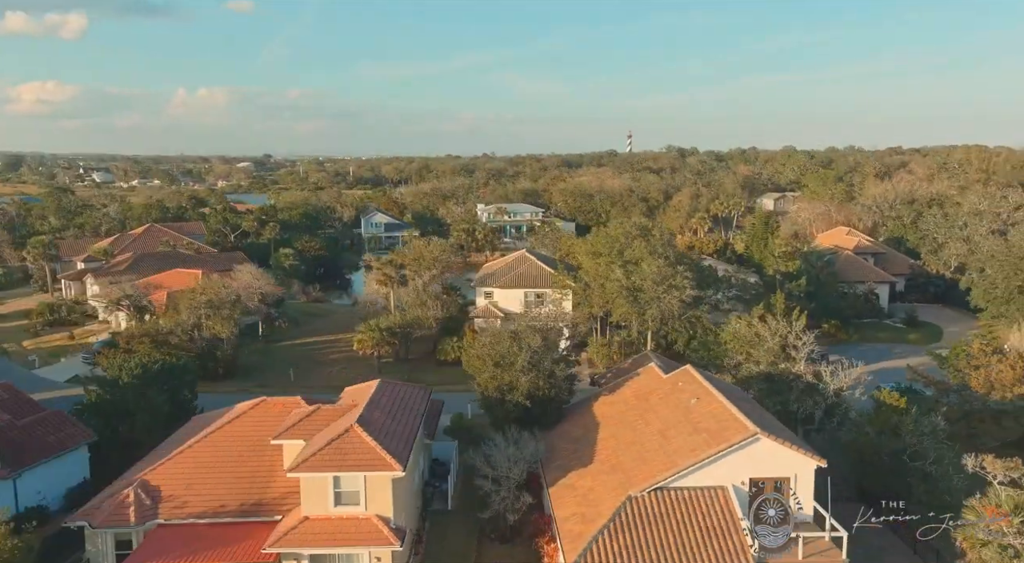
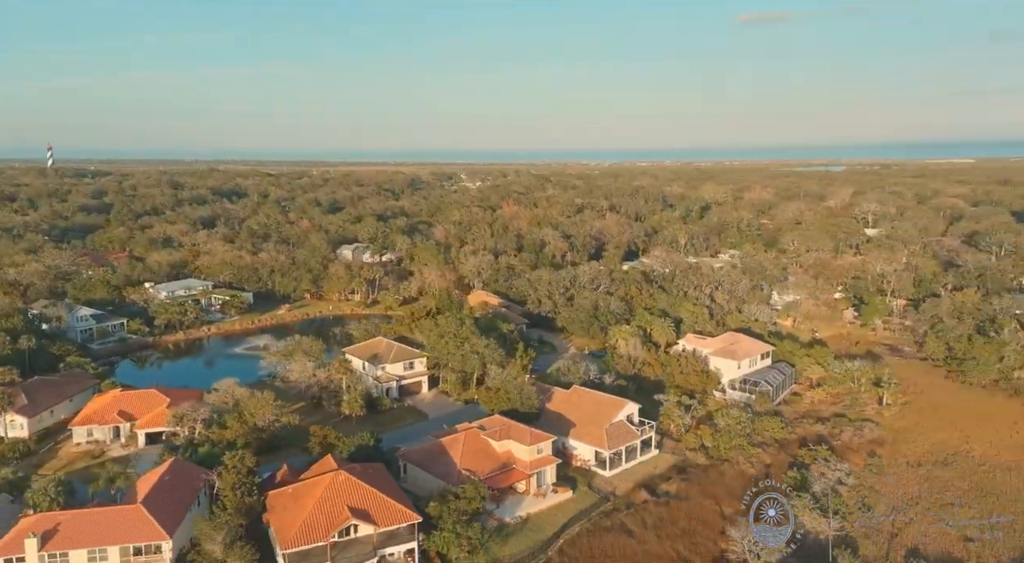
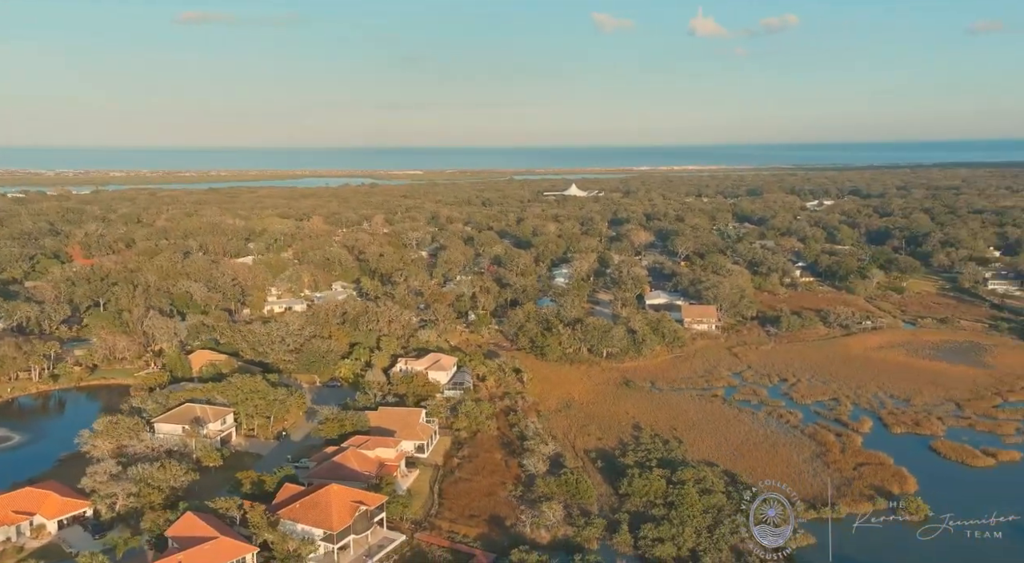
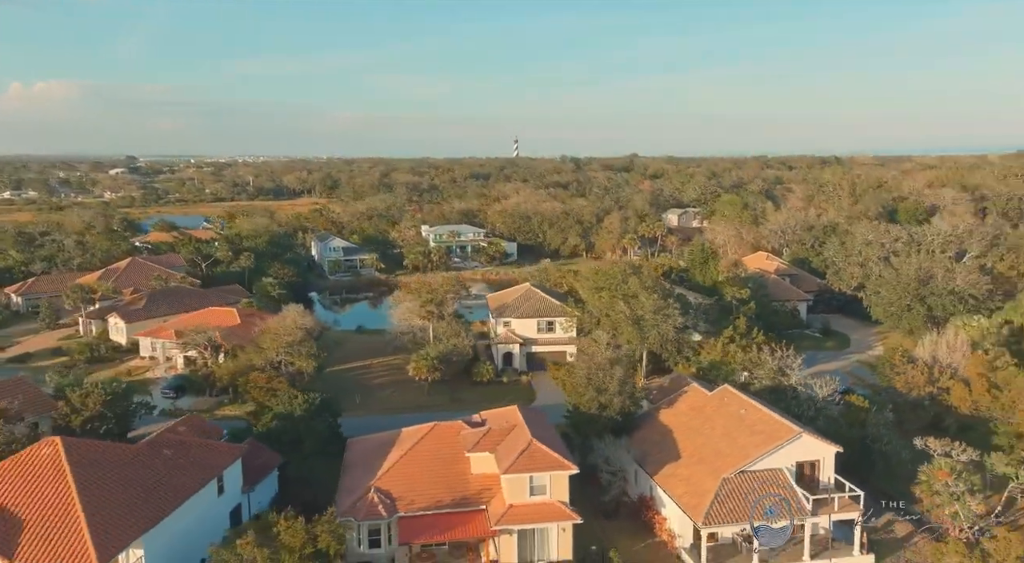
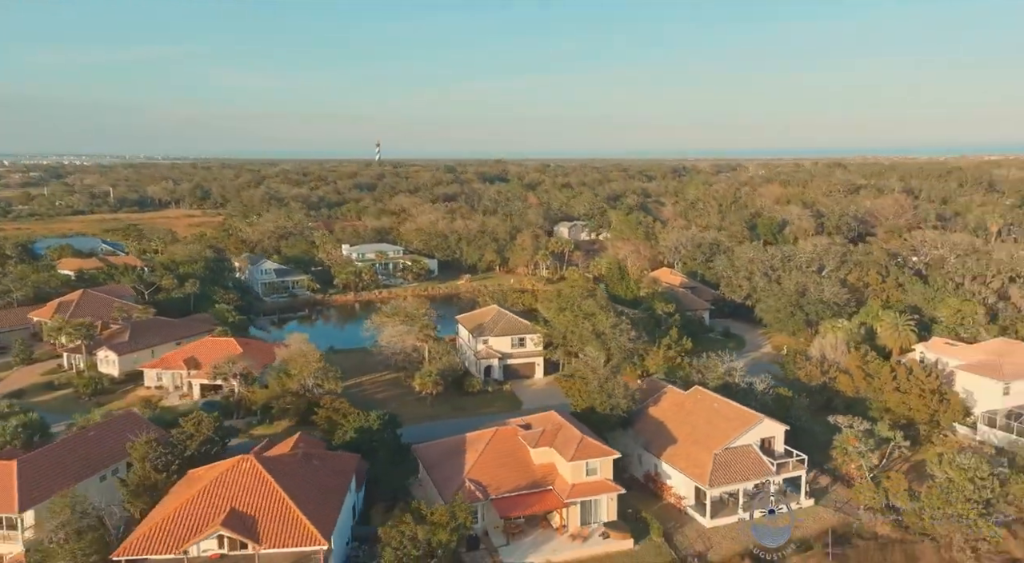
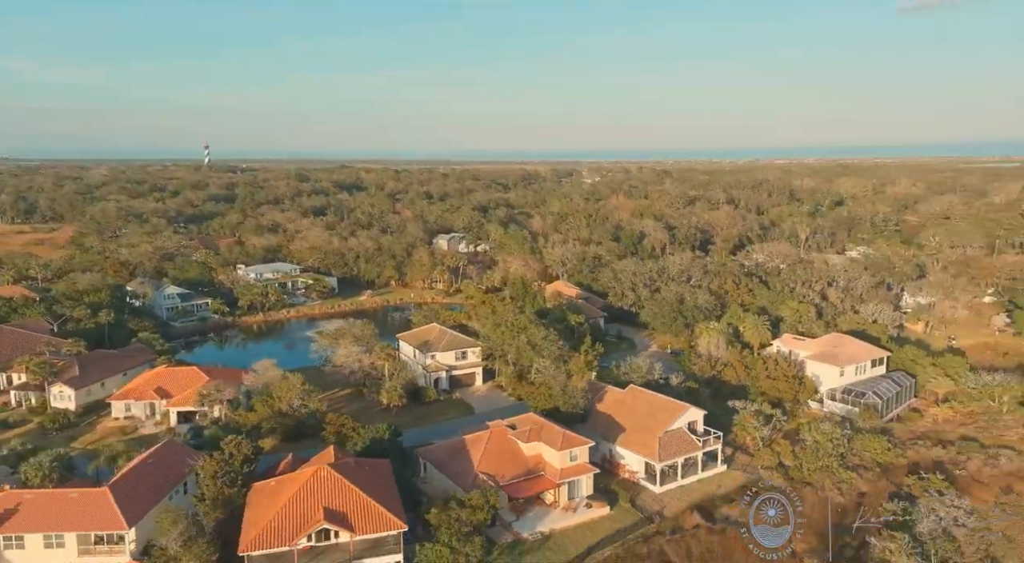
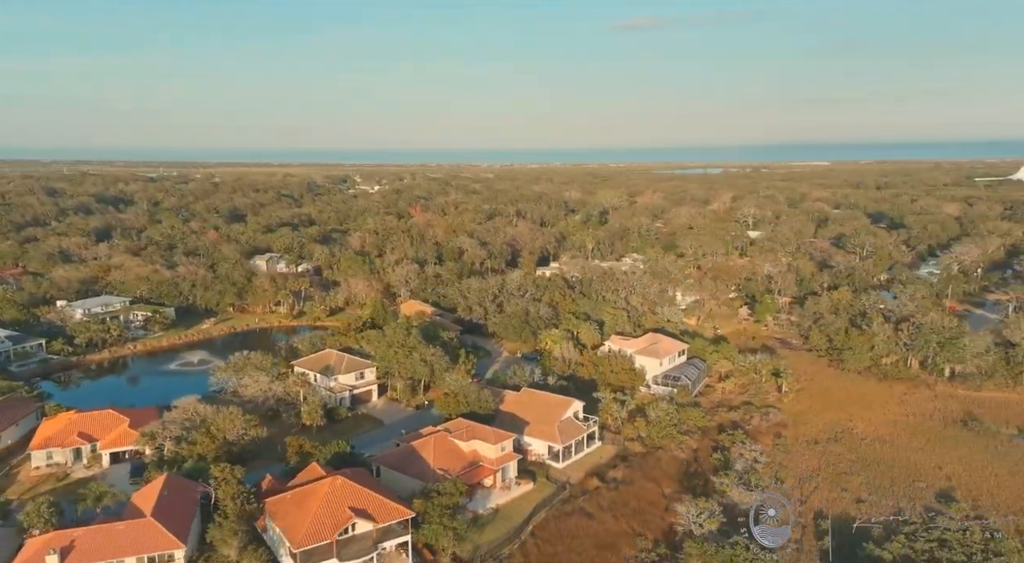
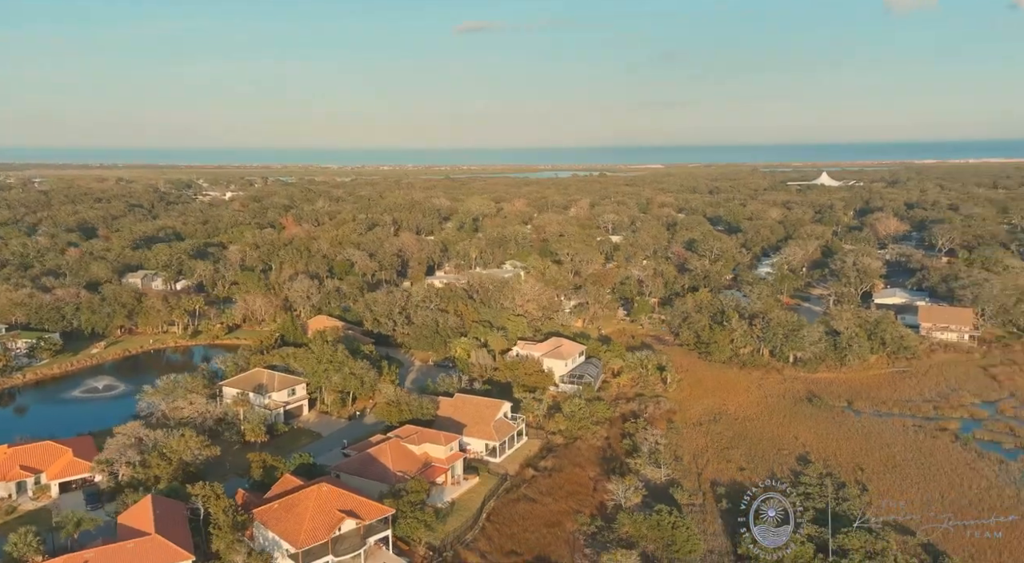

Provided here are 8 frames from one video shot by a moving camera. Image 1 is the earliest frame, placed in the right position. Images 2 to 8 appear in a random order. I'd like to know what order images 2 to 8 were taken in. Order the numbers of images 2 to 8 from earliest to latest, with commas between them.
4, 5, 6, 2, 7, 8, 3
